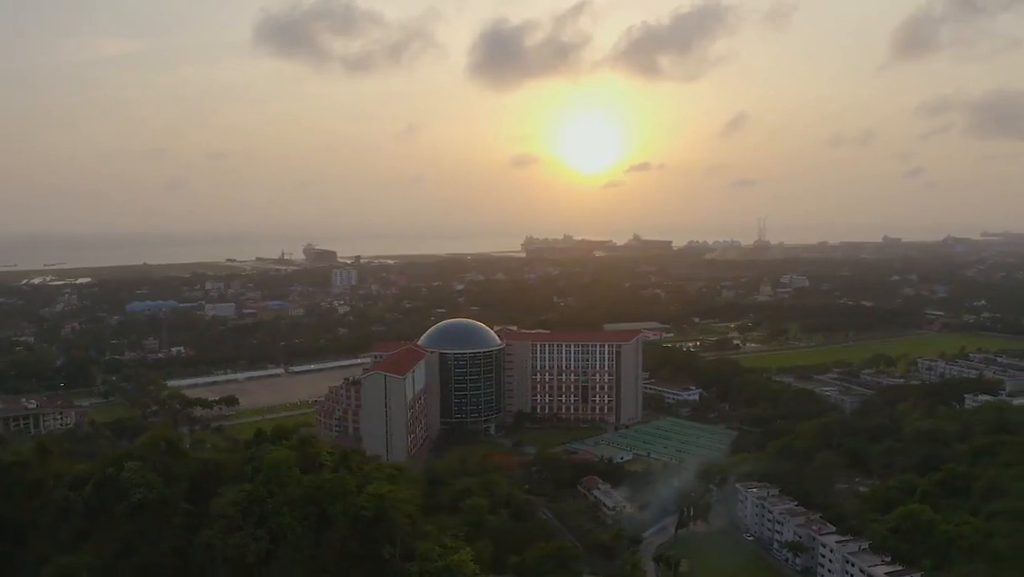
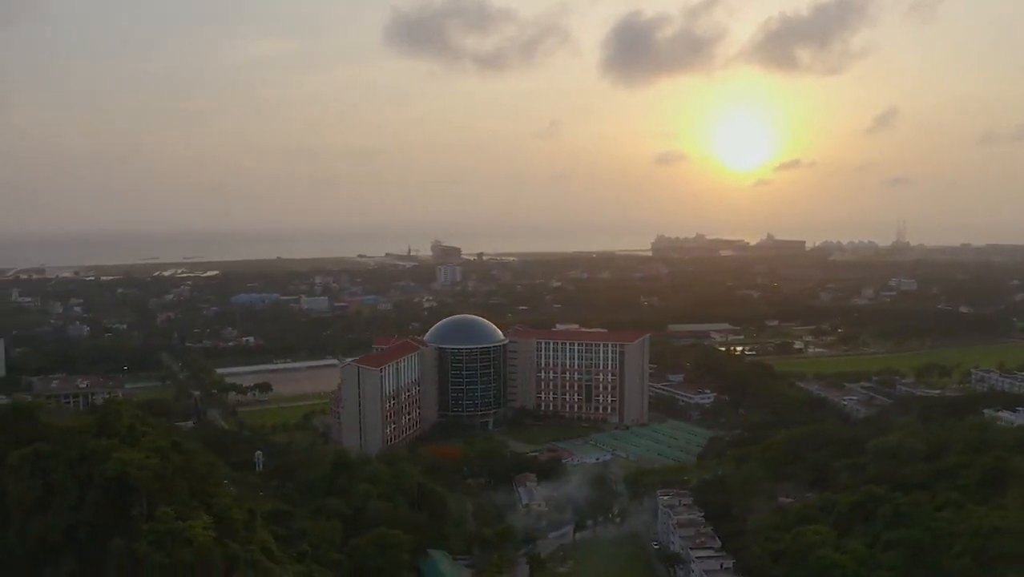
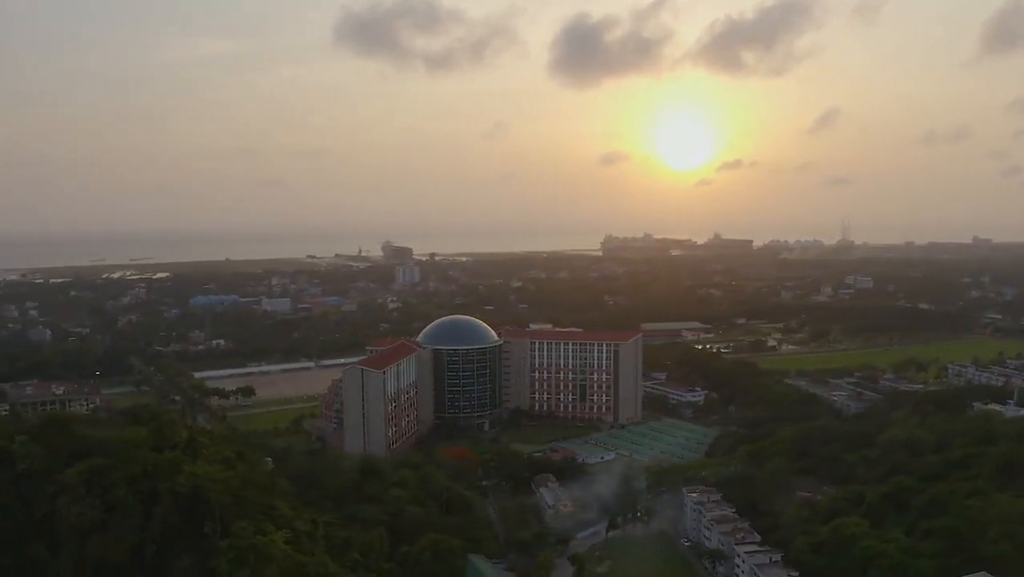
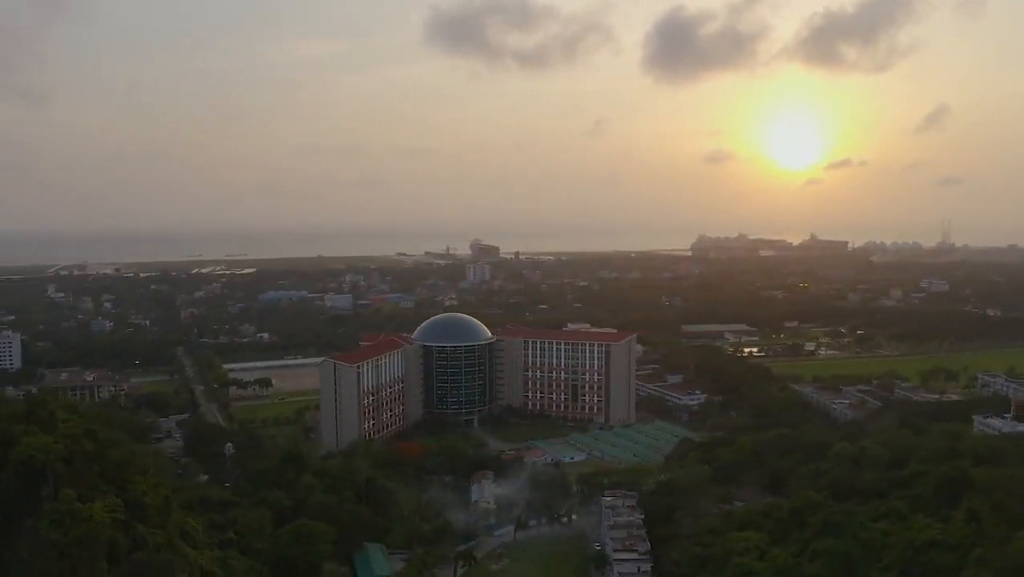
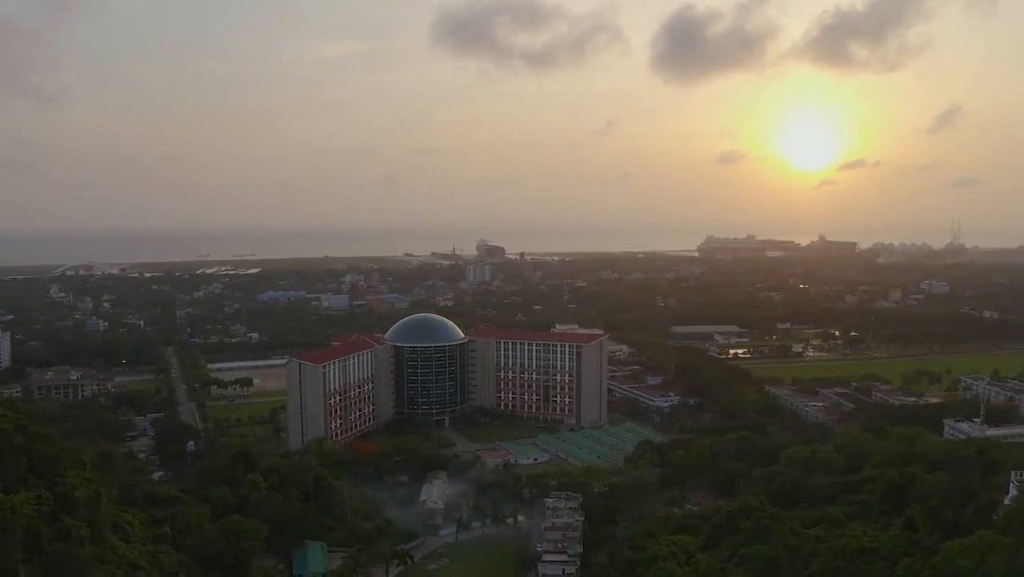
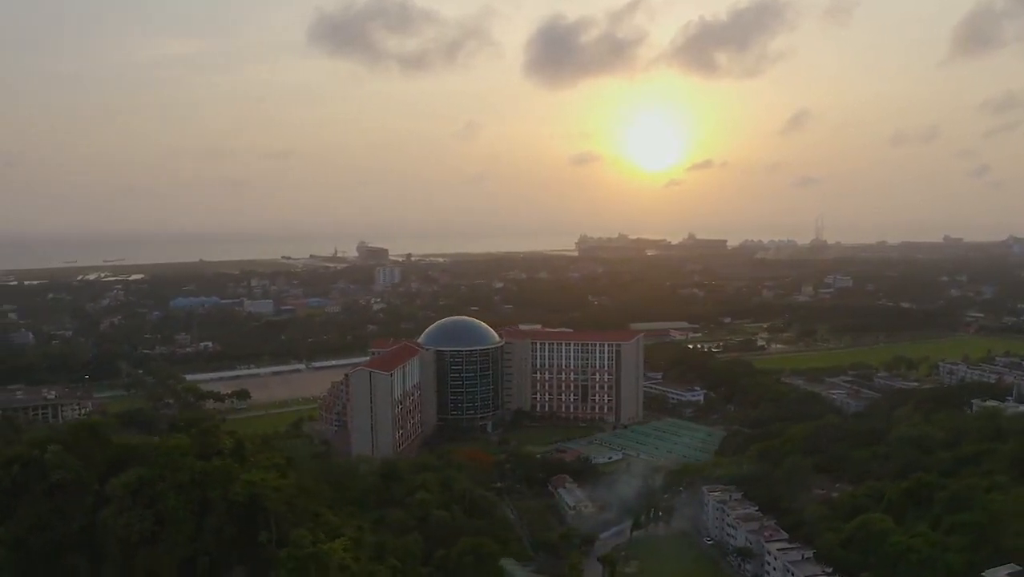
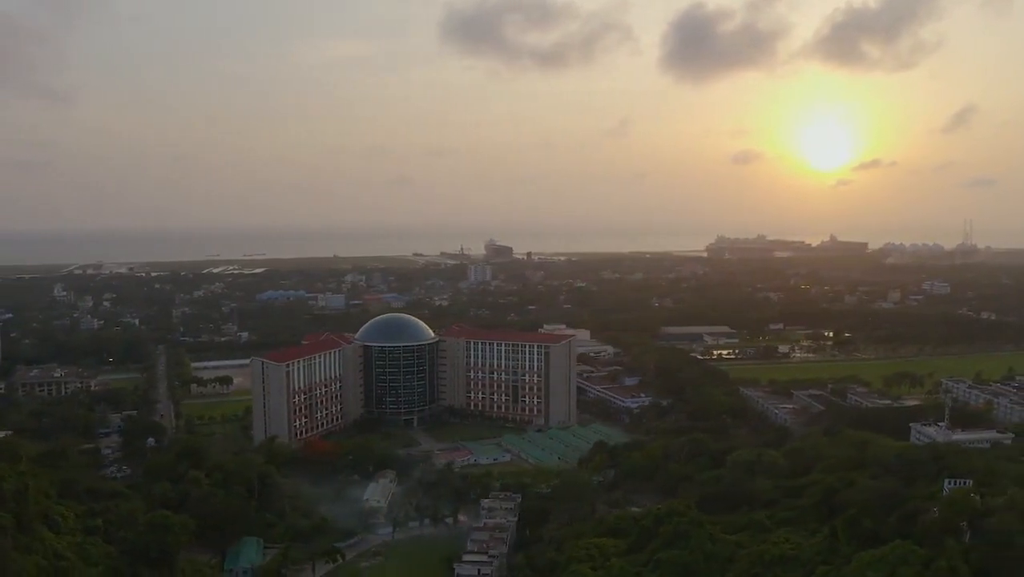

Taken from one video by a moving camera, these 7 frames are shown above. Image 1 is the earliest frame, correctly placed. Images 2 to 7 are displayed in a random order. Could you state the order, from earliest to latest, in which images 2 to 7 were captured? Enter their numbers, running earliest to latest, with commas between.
6, 3, 2, 4, 5, 7
